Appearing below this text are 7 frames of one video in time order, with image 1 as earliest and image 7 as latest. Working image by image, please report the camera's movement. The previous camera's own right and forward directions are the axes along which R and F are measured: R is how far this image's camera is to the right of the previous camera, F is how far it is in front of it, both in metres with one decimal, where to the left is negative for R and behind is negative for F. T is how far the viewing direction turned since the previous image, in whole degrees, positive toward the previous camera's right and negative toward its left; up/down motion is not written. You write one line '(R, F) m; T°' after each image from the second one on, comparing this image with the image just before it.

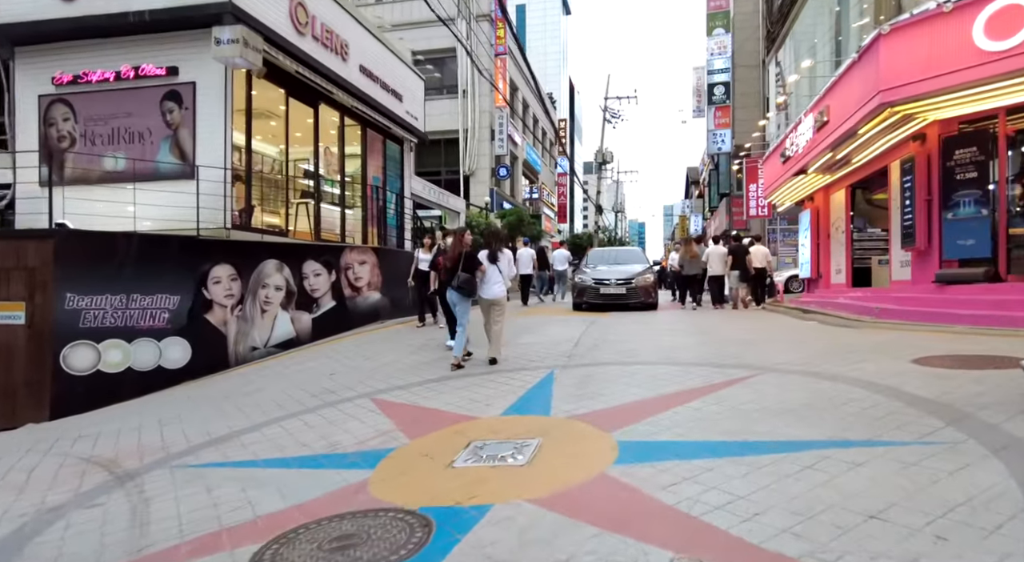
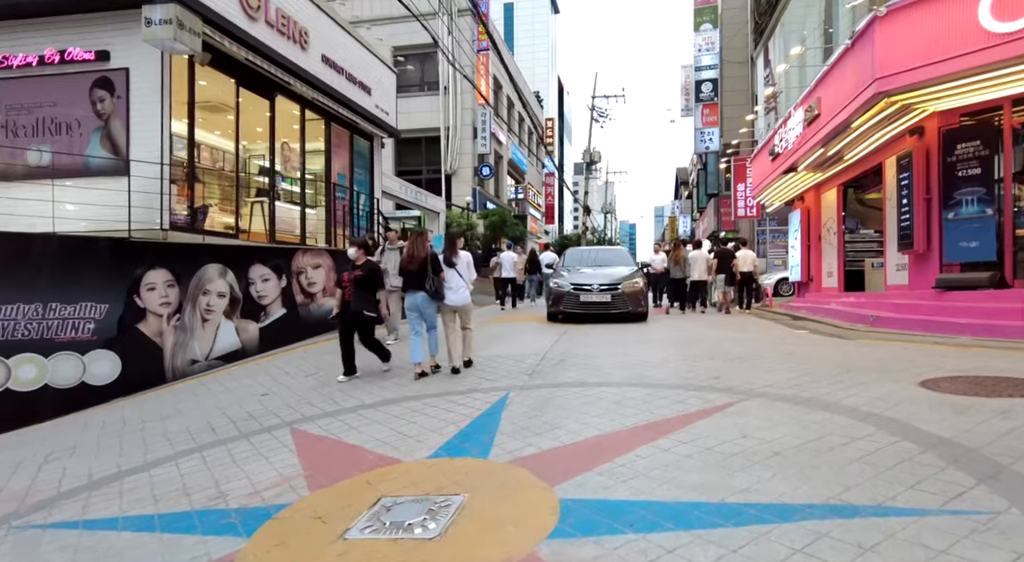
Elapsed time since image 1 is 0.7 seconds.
(+0.4, +0.8) m; +1°
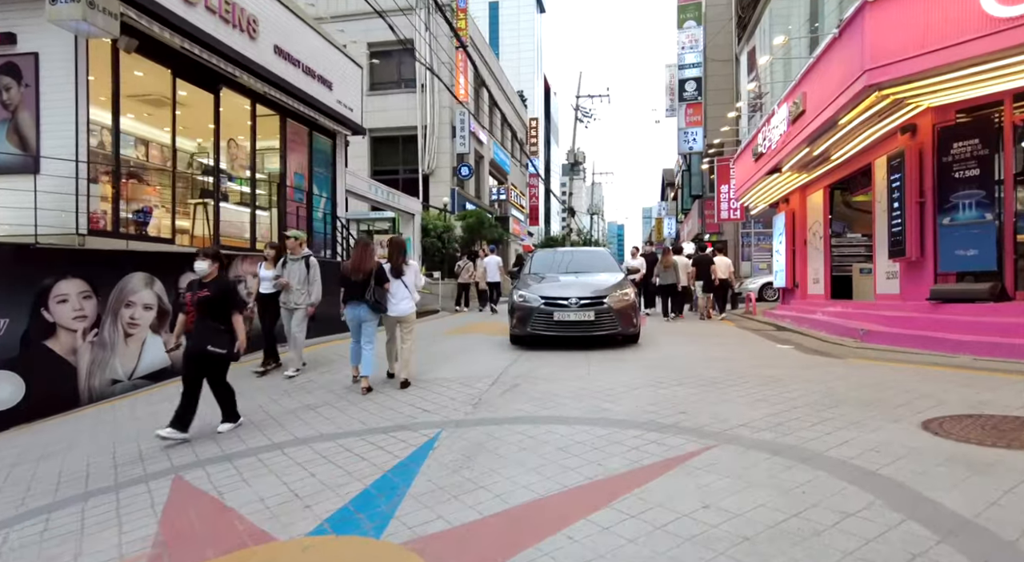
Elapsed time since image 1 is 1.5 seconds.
(+0.4, +0.8) m; +1°
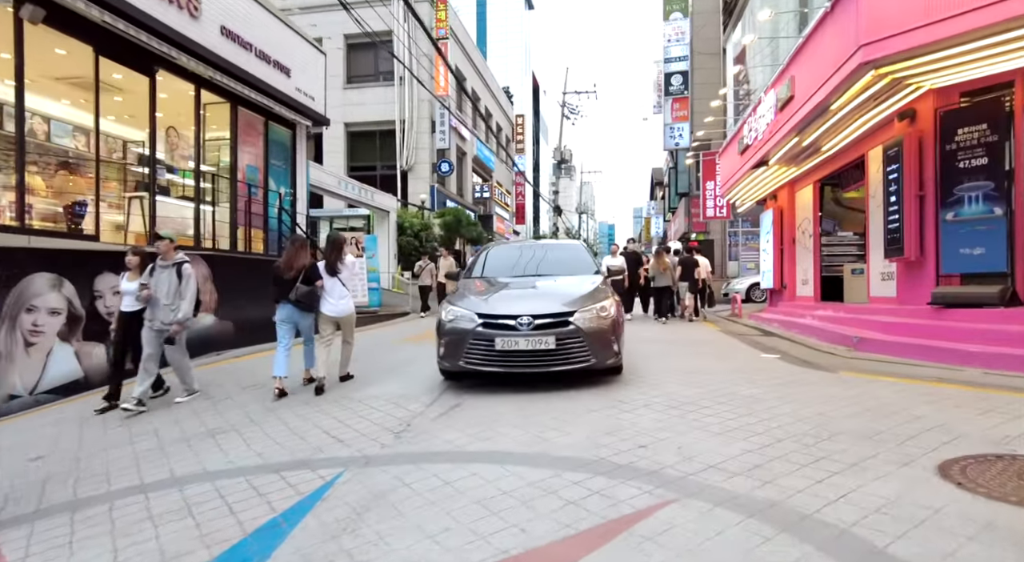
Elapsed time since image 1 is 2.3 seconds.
(+0.4, +0.9) m; +1°
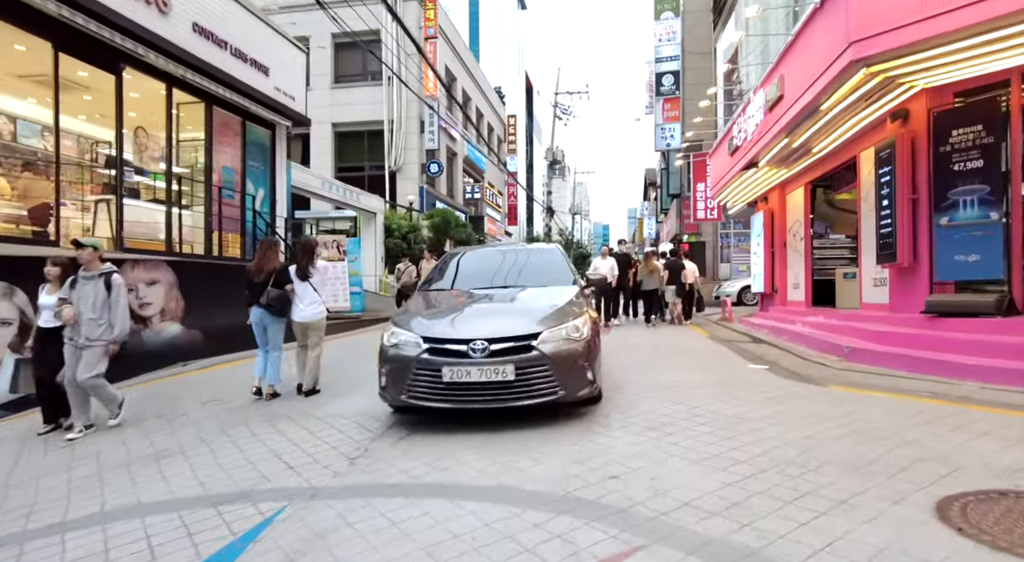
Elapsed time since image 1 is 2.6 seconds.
(+0.2, +0.3) m; +1°
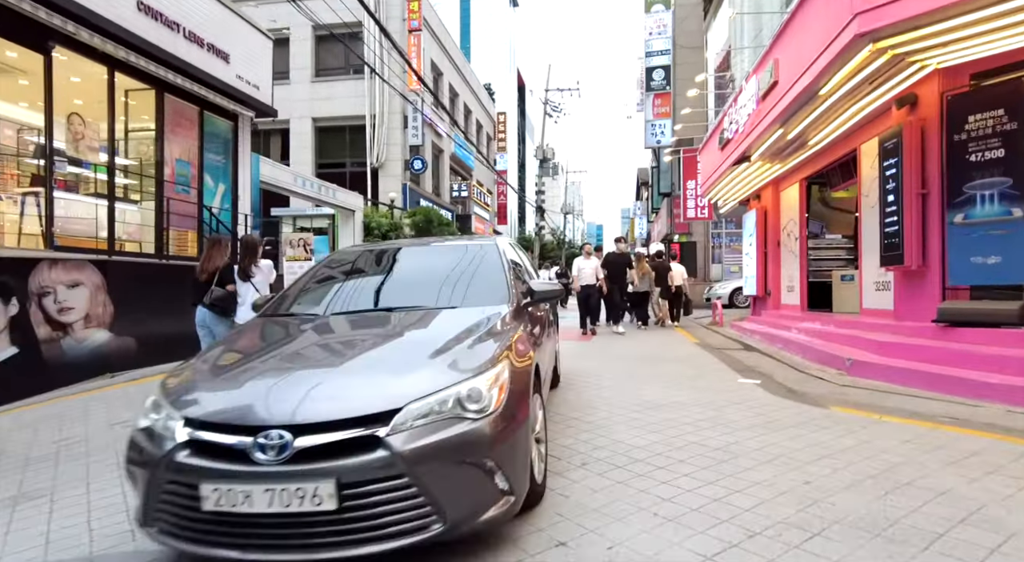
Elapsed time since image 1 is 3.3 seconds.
(+0.3, +0.8) m; +1°
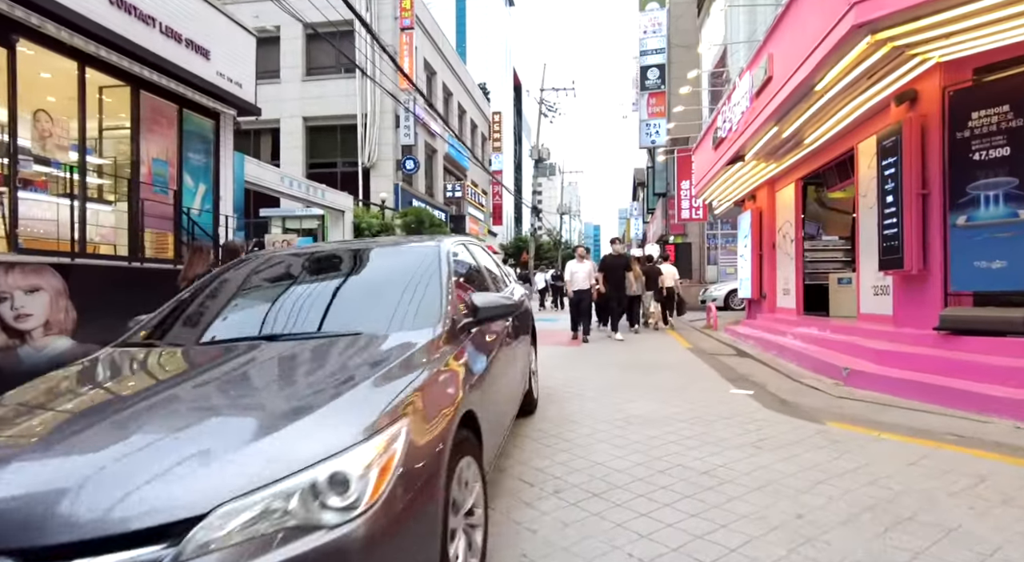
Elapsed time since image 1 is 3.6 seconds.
(+0.2, +0.3) m; 0°
